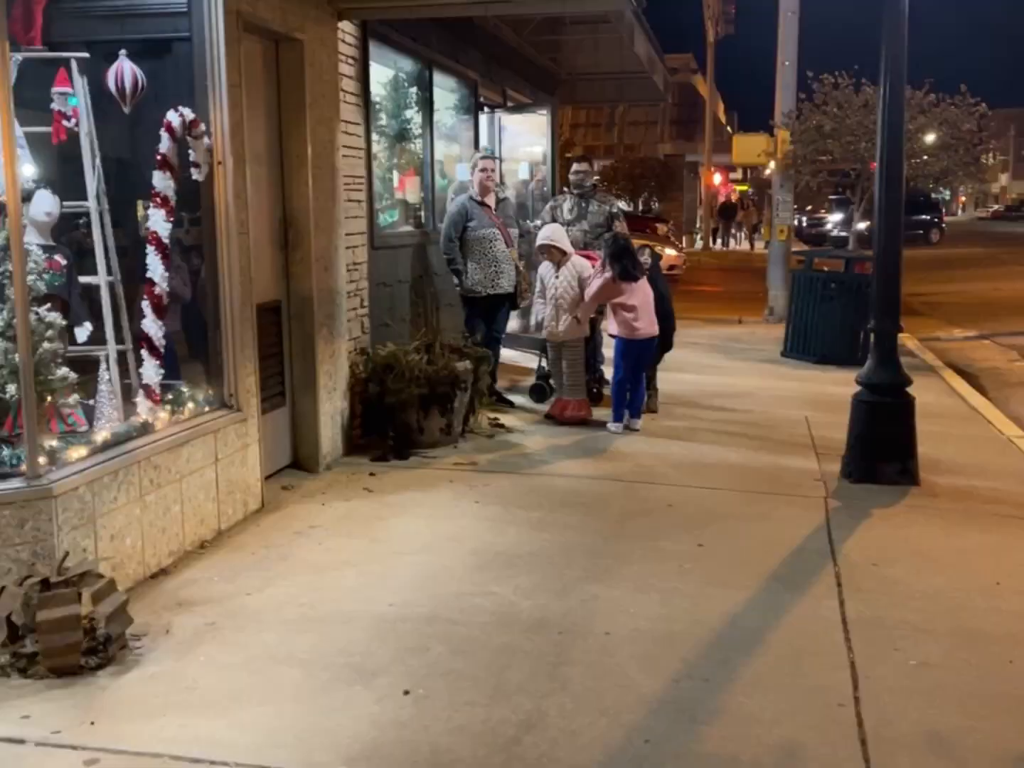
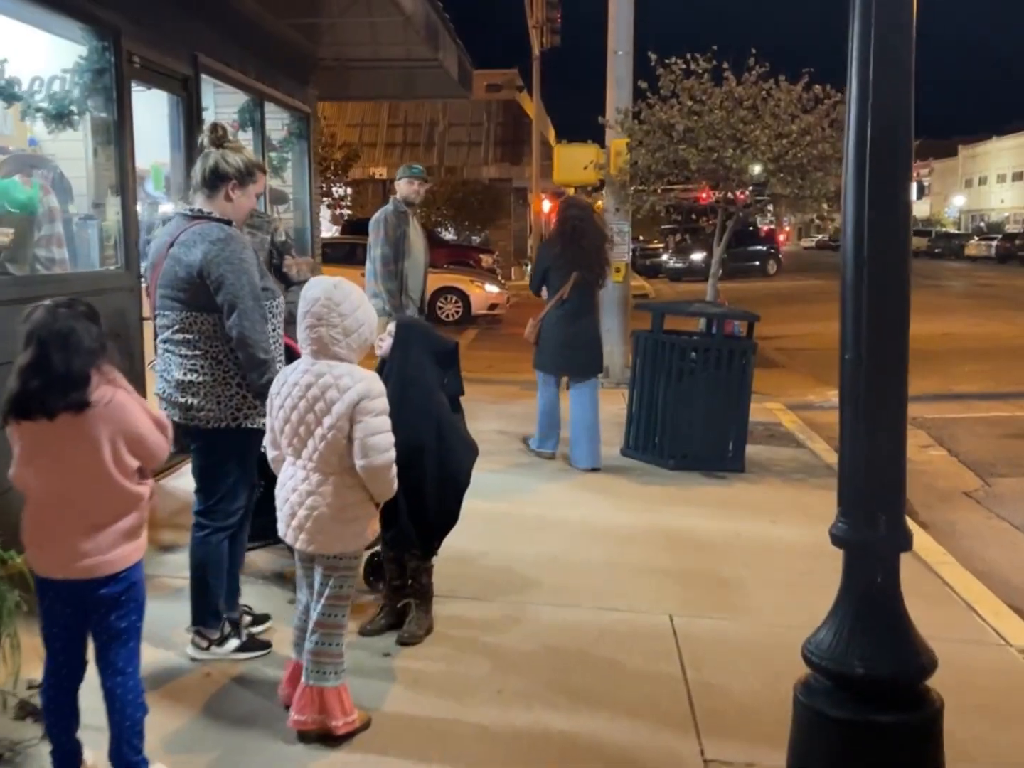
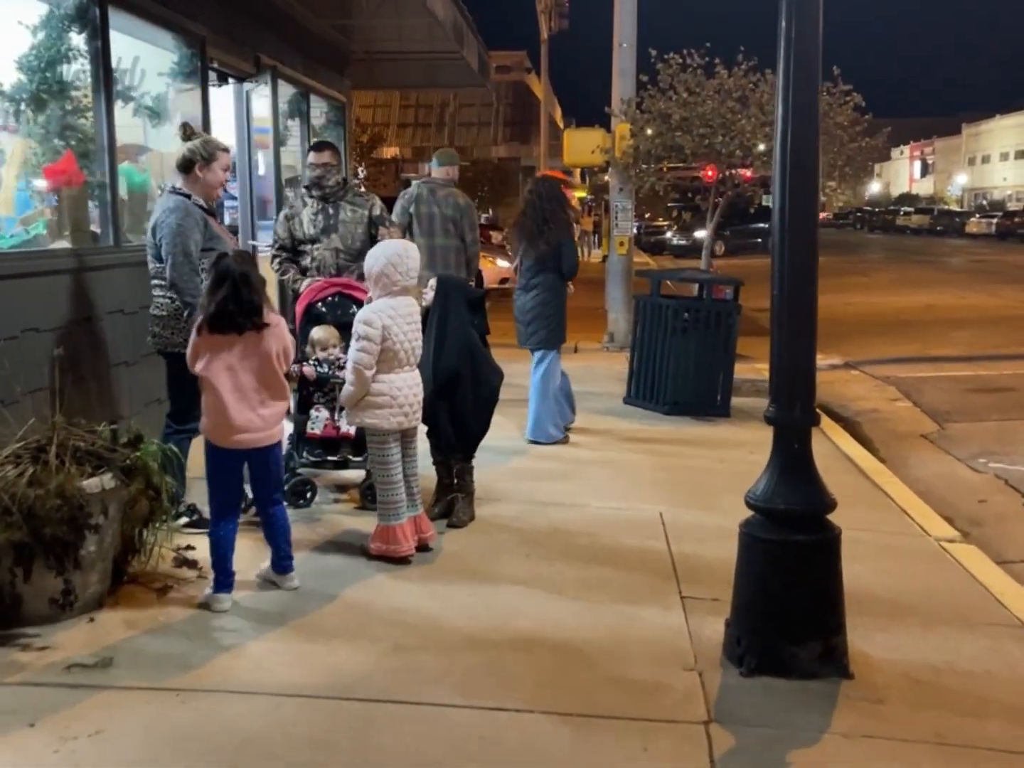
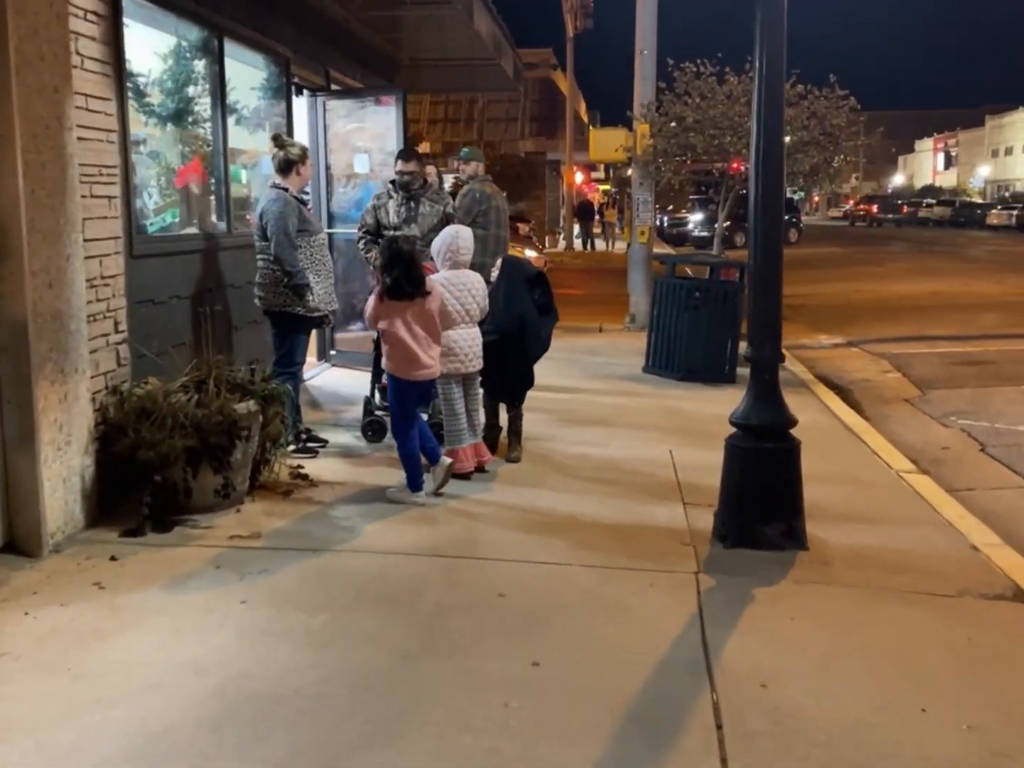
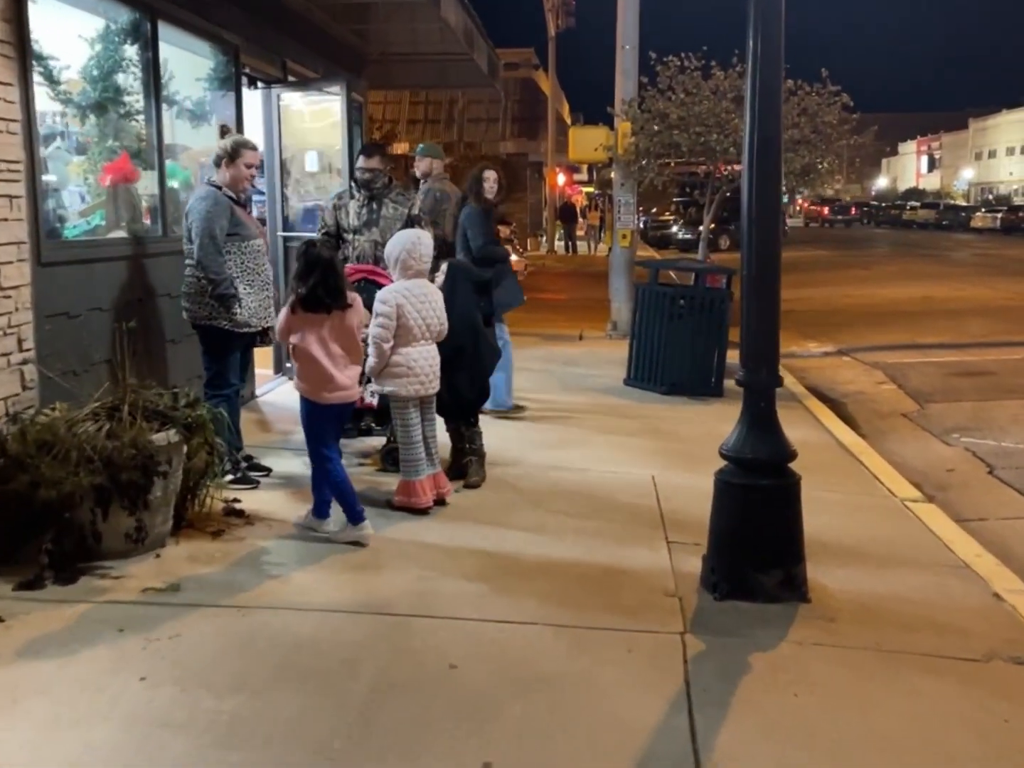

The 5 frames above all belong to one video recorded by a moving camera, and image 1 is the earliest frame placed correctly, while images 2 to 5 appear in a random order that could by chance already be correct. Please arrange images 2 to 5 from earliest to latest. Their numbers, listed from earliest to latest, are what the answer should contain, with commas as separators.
4, 5, 3, 2
